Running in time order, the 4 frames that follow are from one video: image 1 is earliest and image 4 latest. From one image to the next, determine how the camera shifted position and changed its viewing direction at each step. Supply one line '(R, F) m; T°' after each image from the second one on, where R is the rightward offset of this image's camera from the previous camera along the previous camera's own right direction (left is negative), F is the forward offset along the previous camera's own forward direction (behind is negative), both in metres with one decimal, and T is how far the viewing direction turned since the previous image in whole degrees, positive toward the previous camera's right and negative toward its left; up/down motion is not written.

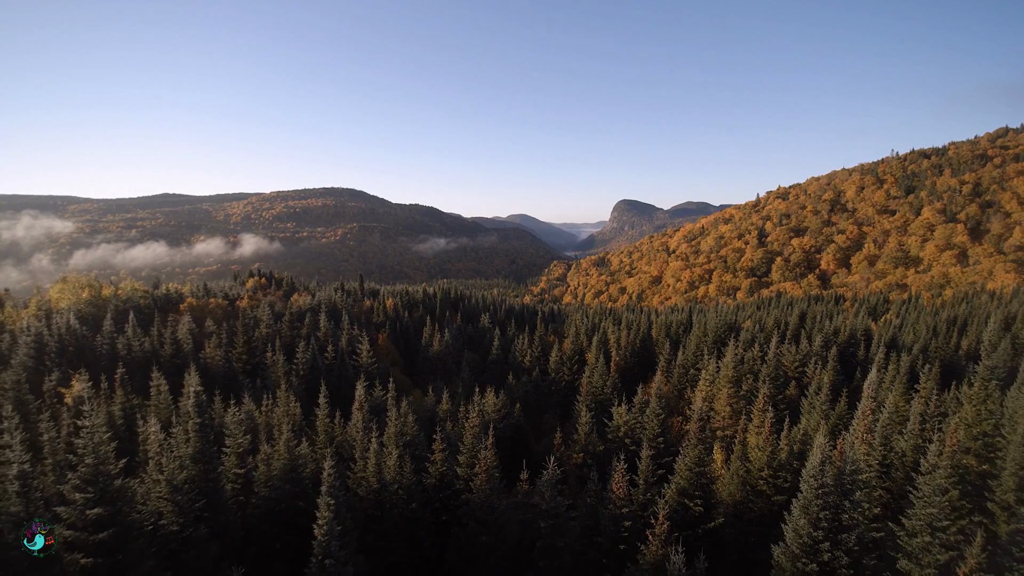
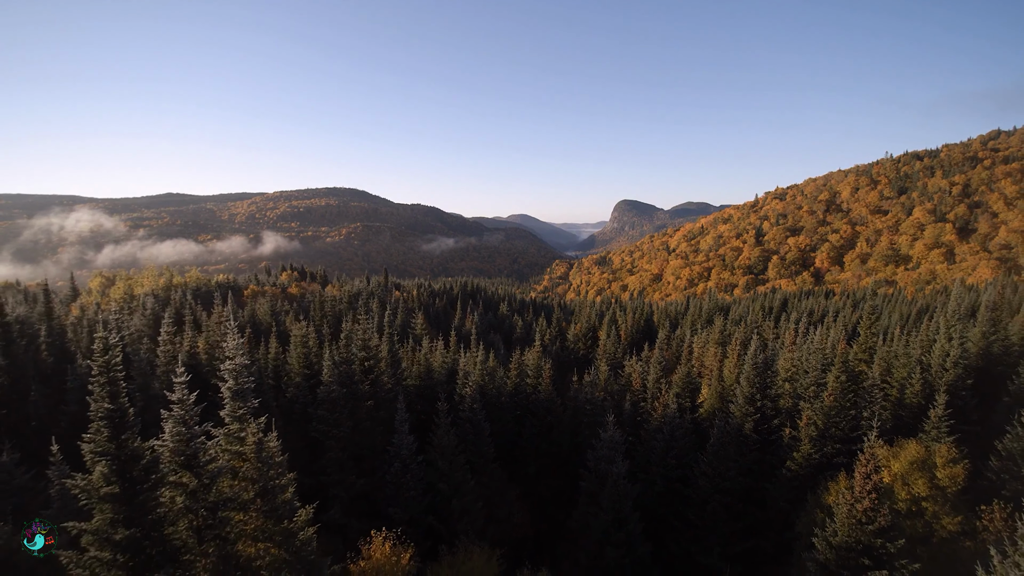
(-6.4, -16.4) m; 0°
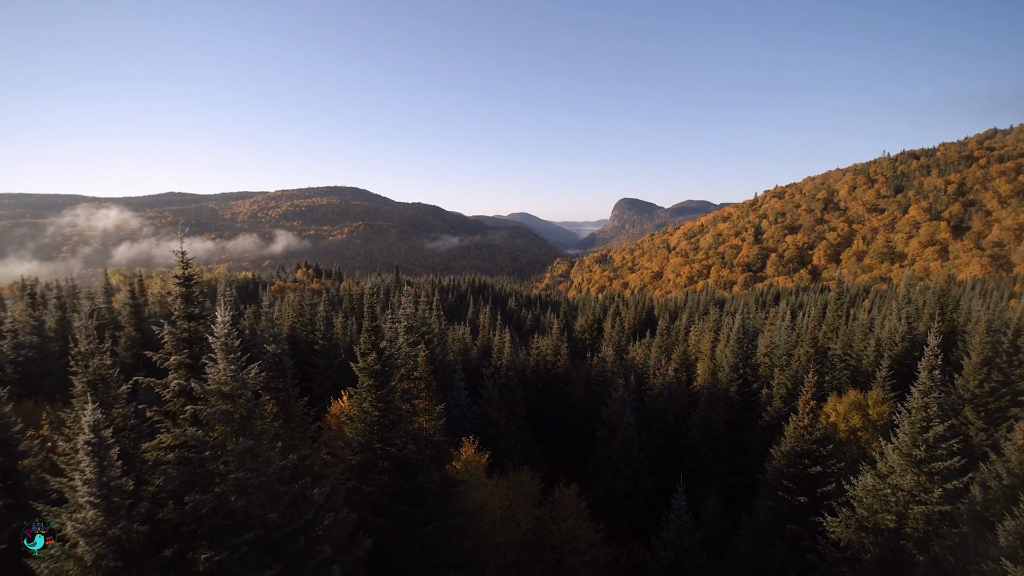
(-3.3, -8.7) m; 0°
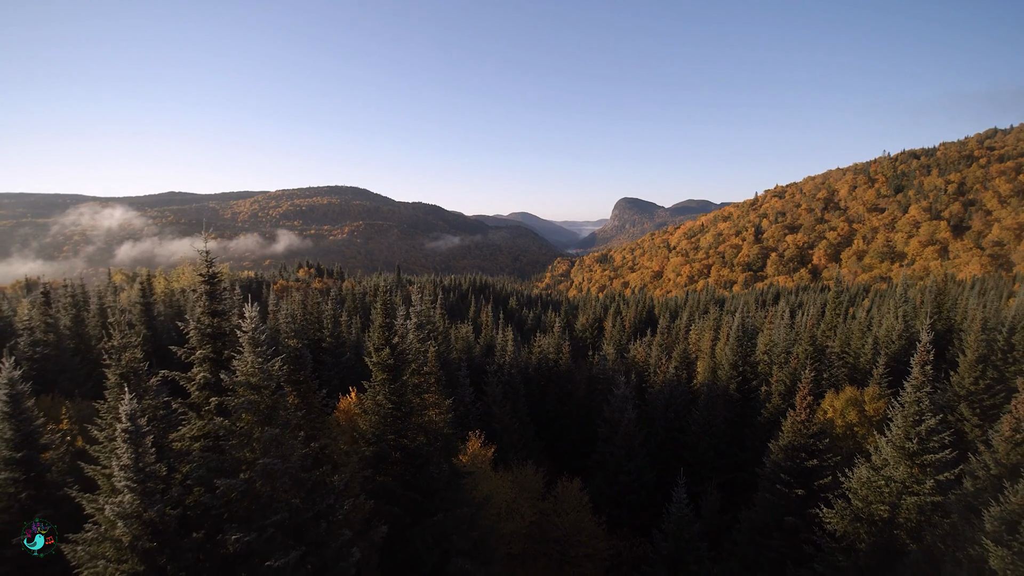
(-0.4, -0.8) m; 0°
